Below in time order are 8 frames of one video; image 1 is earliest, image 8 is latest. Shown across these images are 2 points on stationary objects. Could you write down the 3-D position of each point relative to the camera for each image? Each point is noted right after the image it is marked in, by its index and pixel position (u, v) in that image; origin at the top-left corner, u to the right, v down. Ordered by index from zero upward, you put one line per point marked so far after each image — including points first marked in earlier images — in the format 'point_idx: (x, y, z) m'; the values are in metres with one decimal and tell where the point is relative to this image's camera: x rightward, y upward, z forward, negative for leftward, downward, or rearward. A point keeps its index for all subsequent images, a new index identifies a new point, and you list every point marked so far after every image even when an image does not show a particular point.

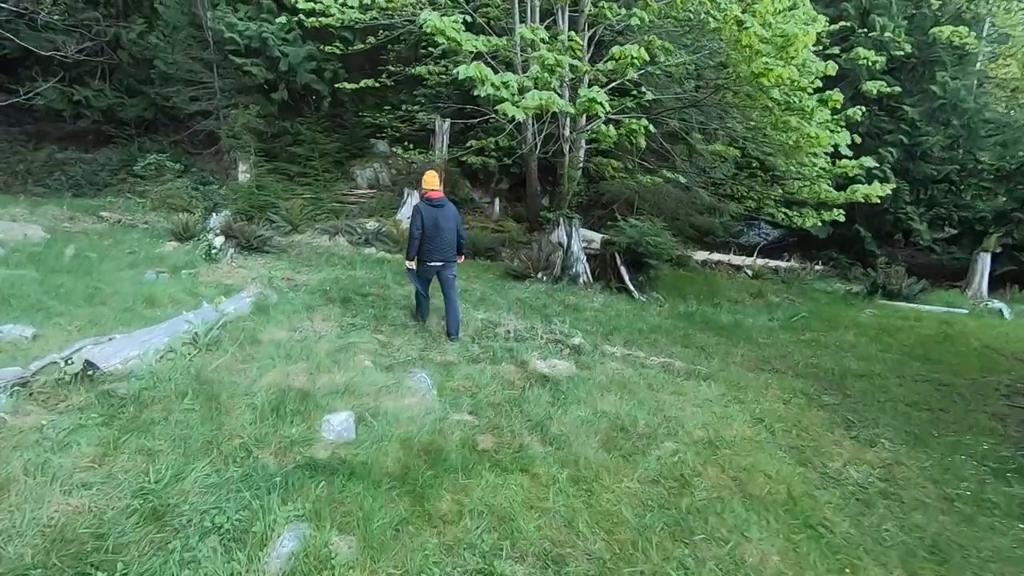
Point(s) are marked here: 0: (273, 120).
0: (-8.6, +6.0, +19.4) m
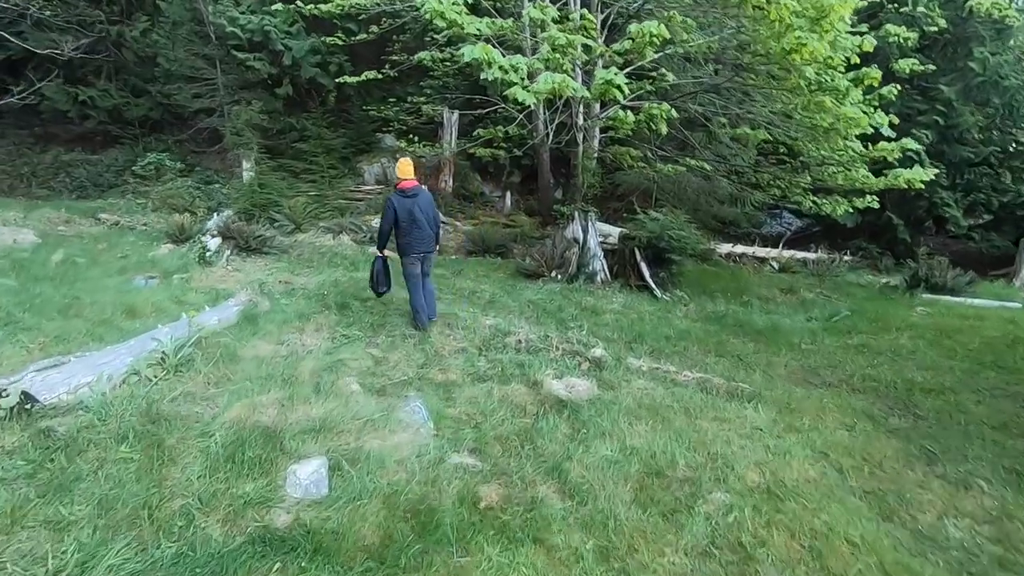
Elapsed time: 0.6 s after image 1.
0: (-8.2, +6.0, +18.9) m
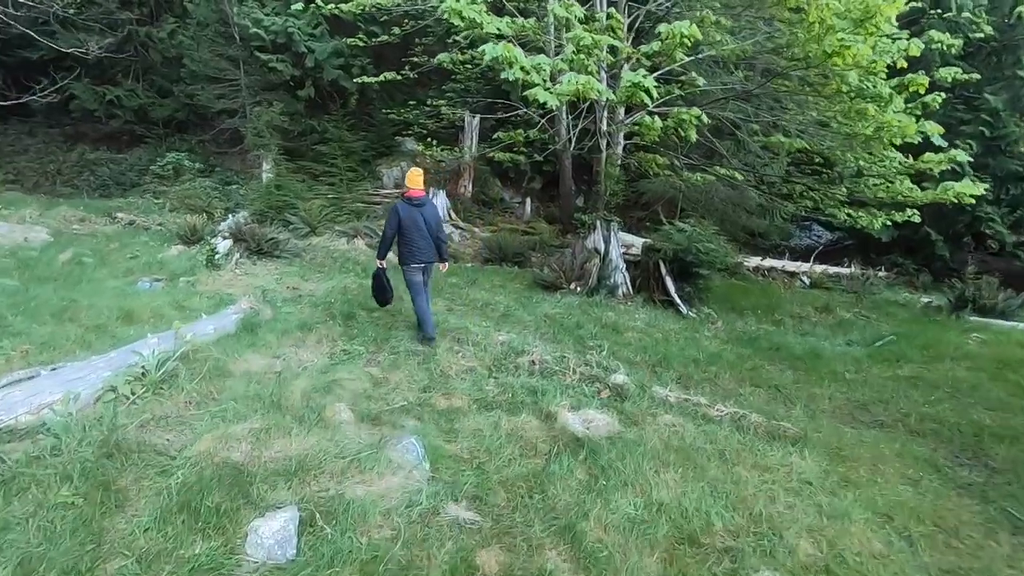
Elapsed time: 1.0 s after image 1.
0: (-7.4, +5.9, +18.8) m
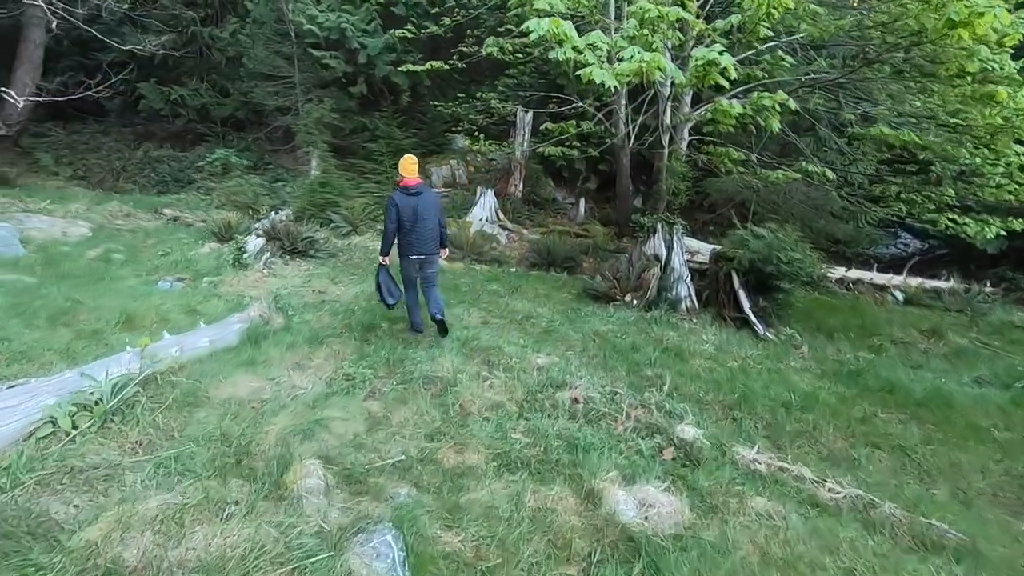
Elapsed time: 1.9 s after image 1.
0: (-5.6, +5.9, +18.5) m
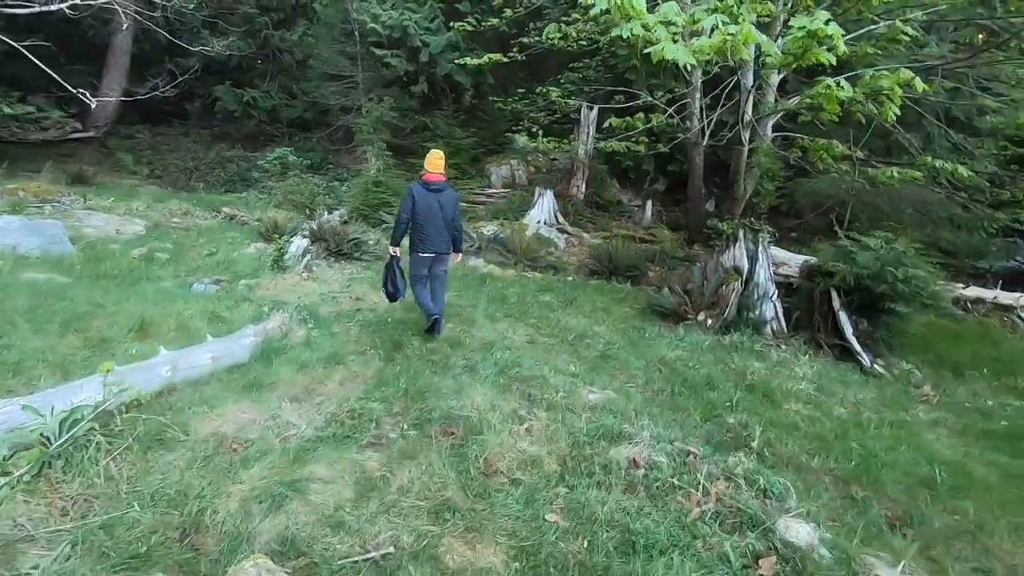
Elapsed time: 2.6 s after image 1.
0: (-3.4, +5.9, +18.3) m
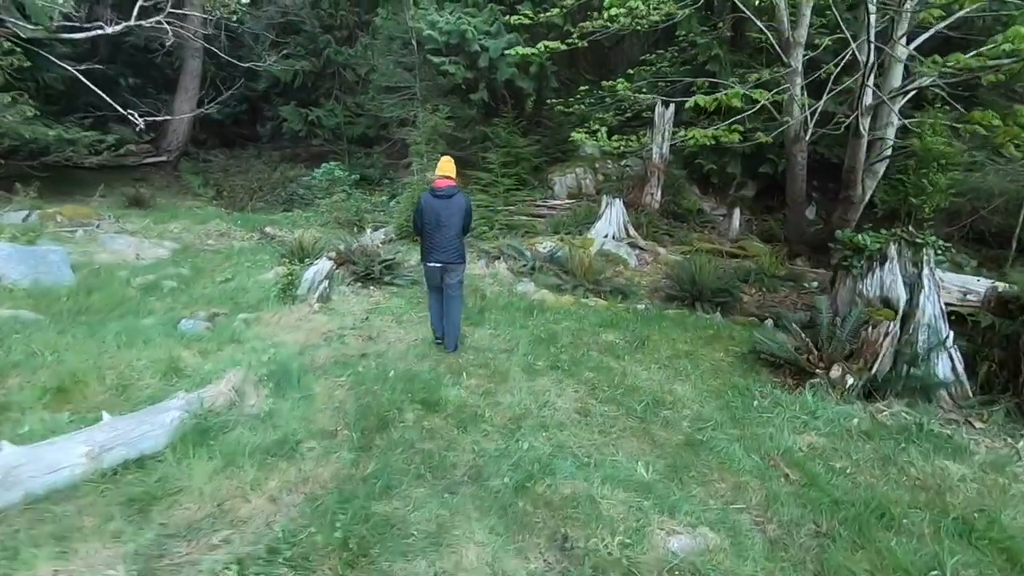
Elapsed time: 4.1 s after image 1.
0: (-1.4, +5.2, +17.1) m
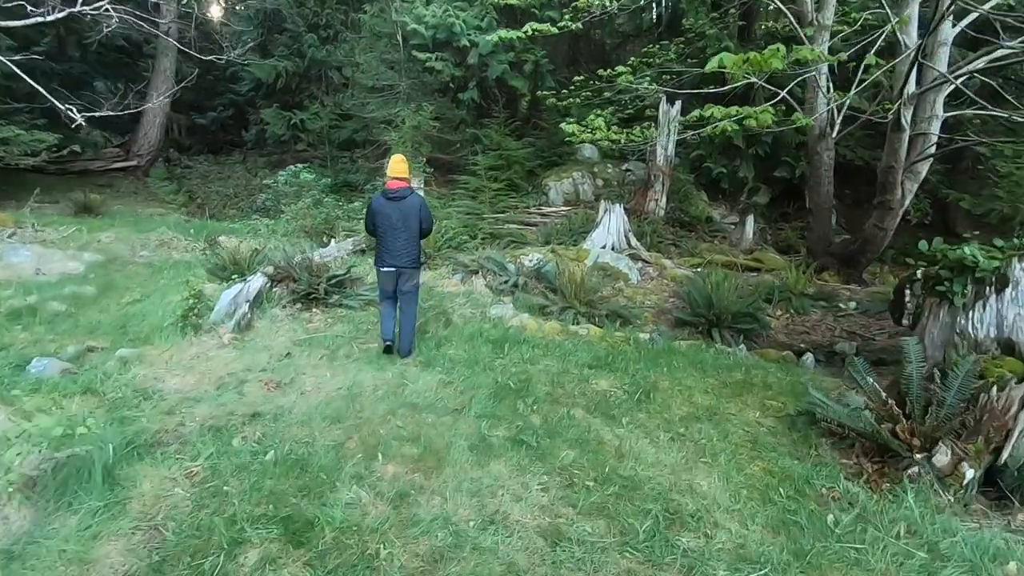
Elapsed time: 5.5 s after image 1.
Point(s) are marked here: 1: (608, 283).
0: (-1.6, +4.8, +15.8) m
1: (+1.4, +0.1, +7.8) m
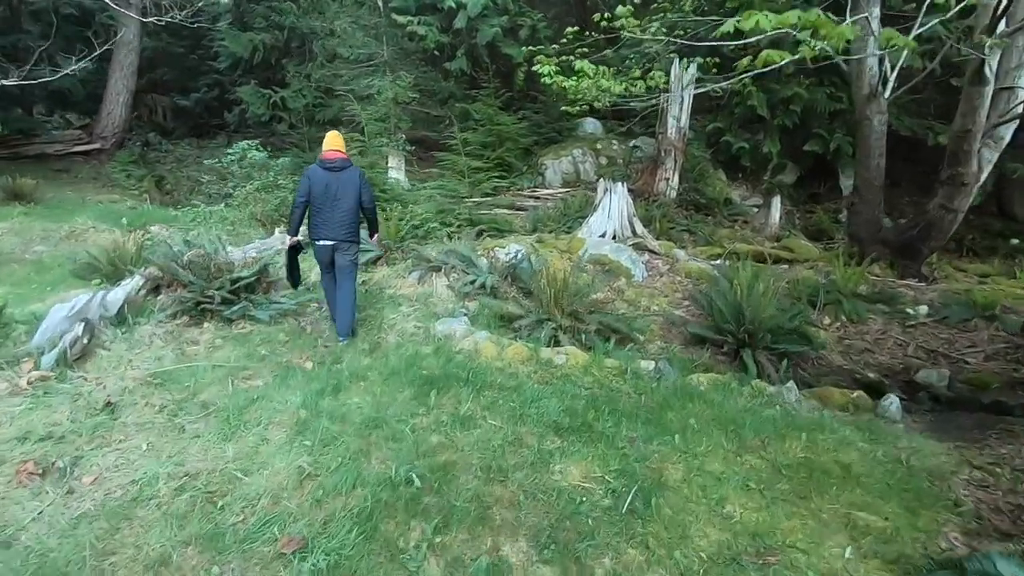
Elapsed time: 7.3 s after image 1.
0: (-1.8, +5.0, +14.1) m
1: (+1.0, +0.1, +6.1) m
